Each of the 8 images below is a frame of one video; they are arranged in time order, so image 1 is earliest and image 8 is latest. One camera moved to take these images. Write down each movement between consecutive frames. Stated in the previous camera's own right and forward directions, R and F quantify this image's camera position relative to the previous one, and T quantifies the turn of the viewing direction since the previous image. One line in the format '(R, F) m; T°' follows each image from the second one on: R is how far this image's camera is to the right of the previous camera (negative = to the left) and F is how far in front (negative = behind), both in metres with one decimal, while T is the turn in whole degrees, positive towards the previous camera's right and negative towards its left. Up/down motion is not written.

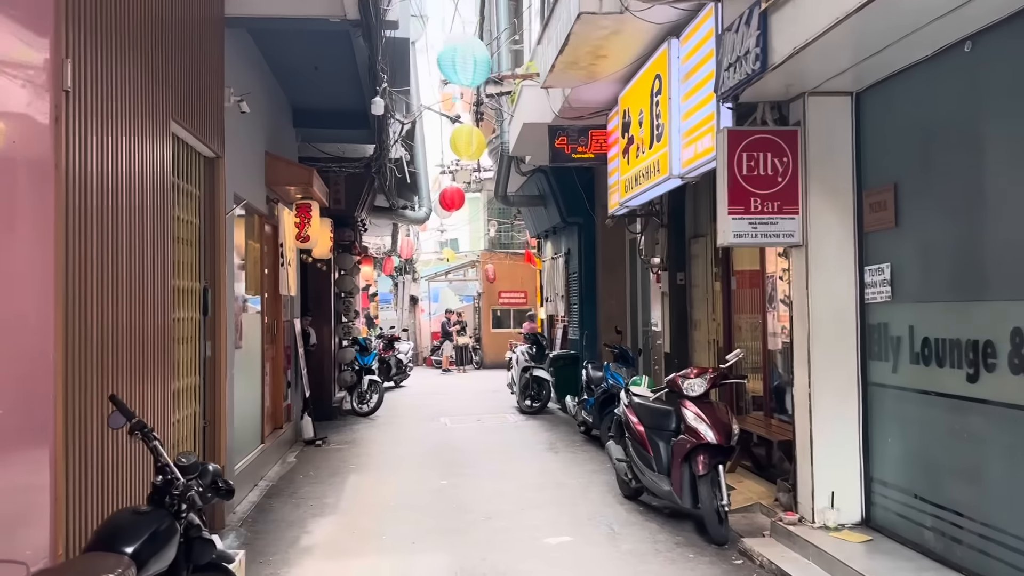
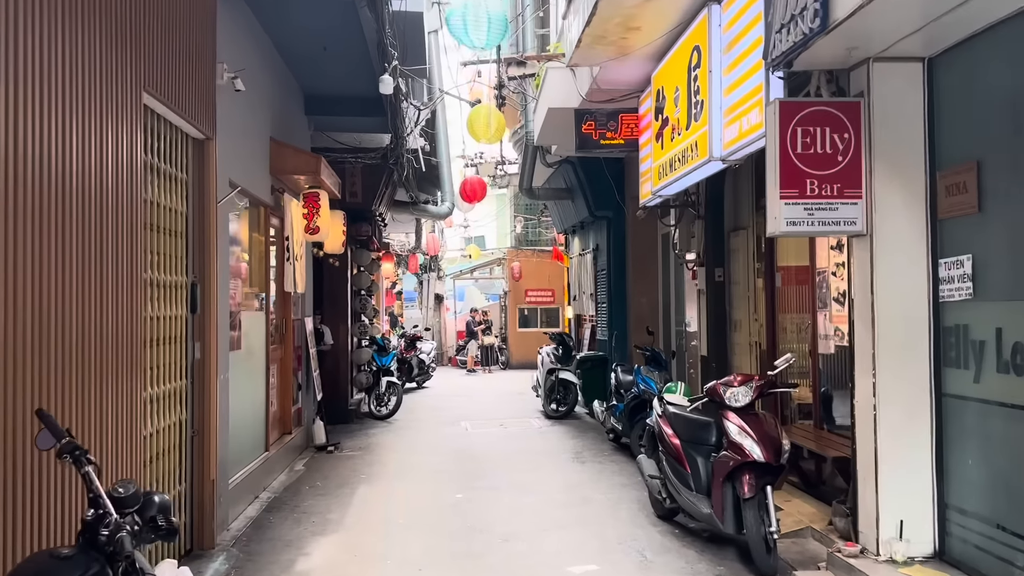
(0.0, +0.5) m; -2°
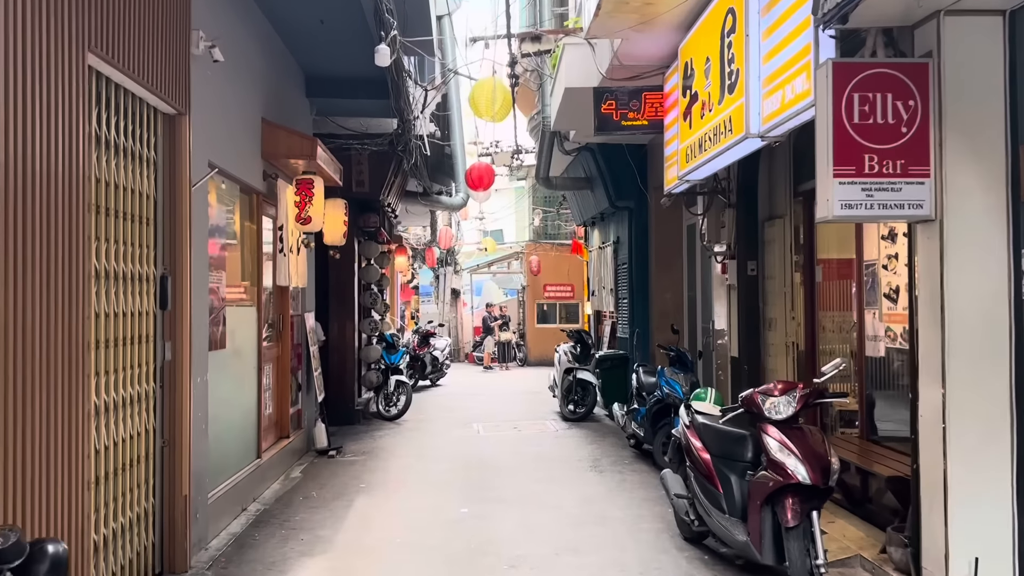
(+0.1, +0.5) m; -1°
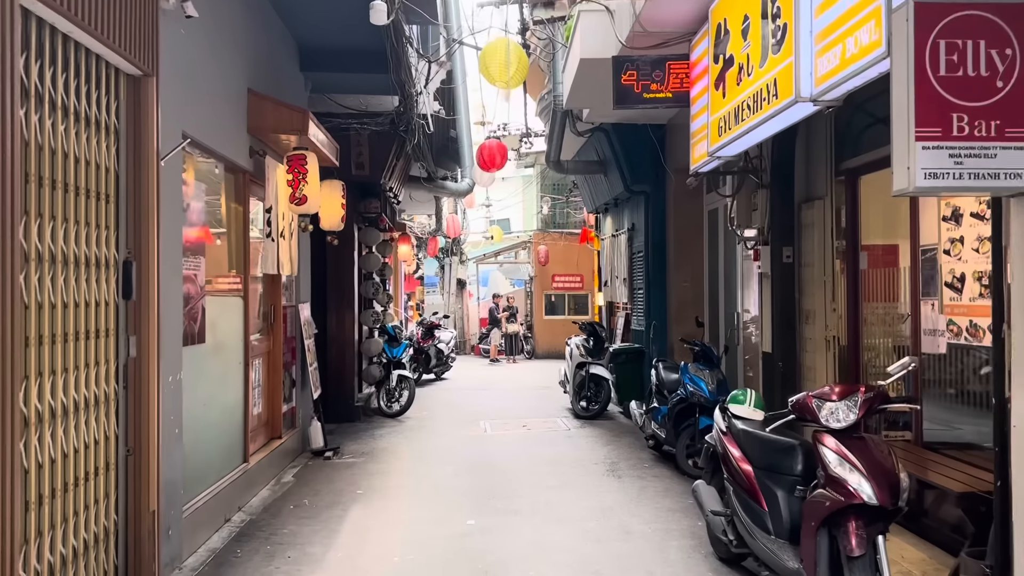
(0.0, +0.5) m; 0°
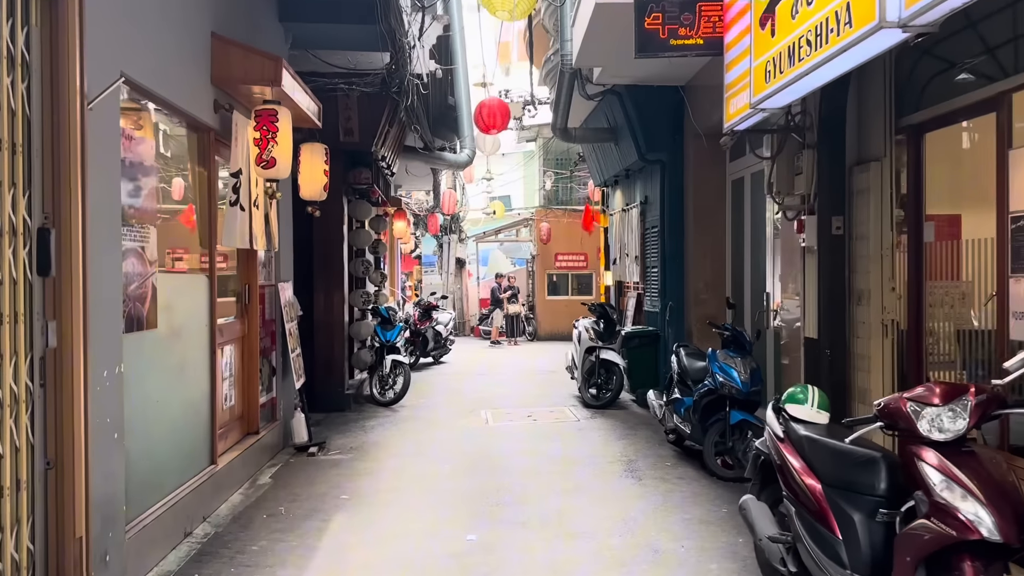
(0.0, +0.7) m; 0°
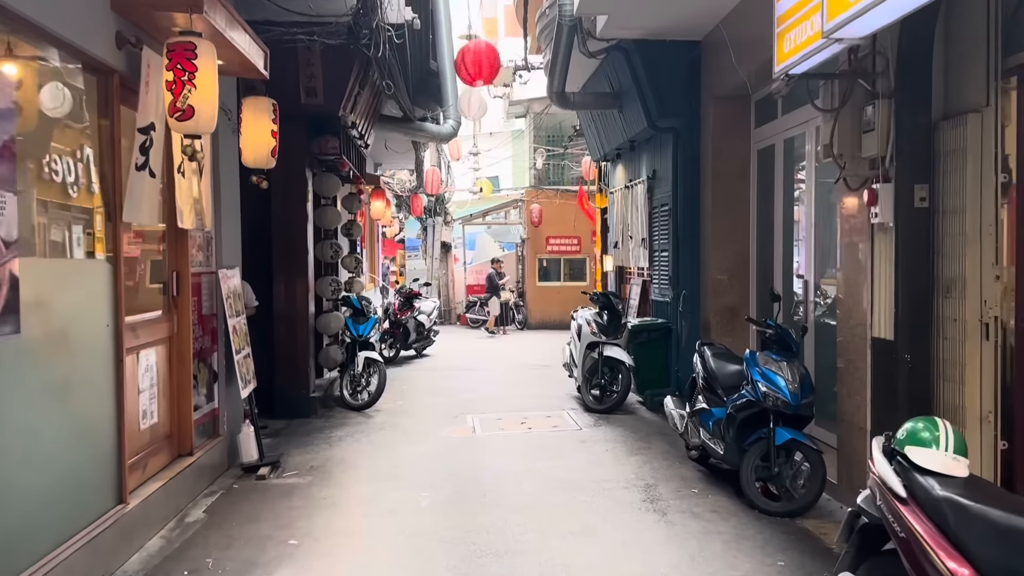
(0.0, +1.0) m; +1°
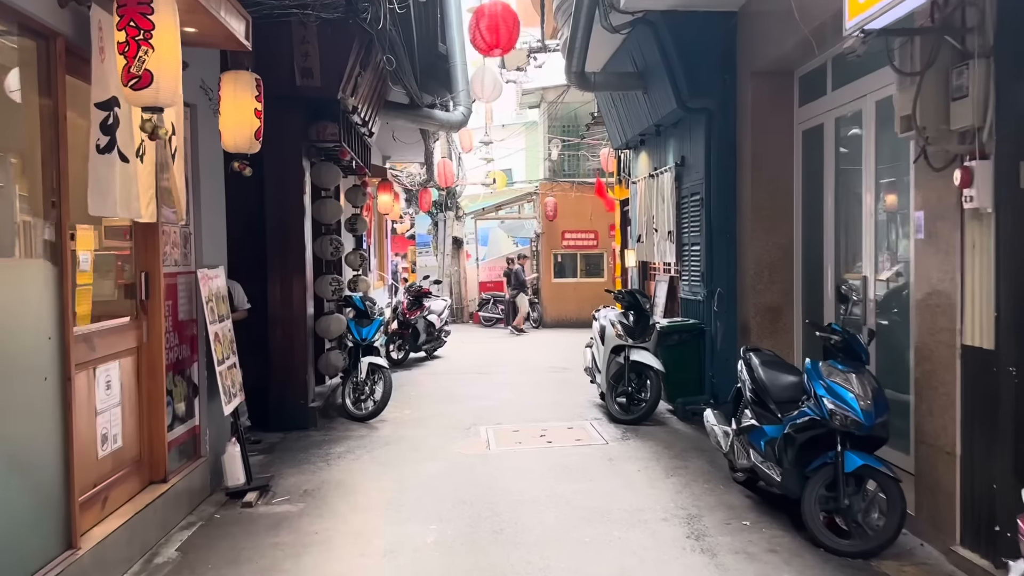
(0.0, +0.6) m; -1°
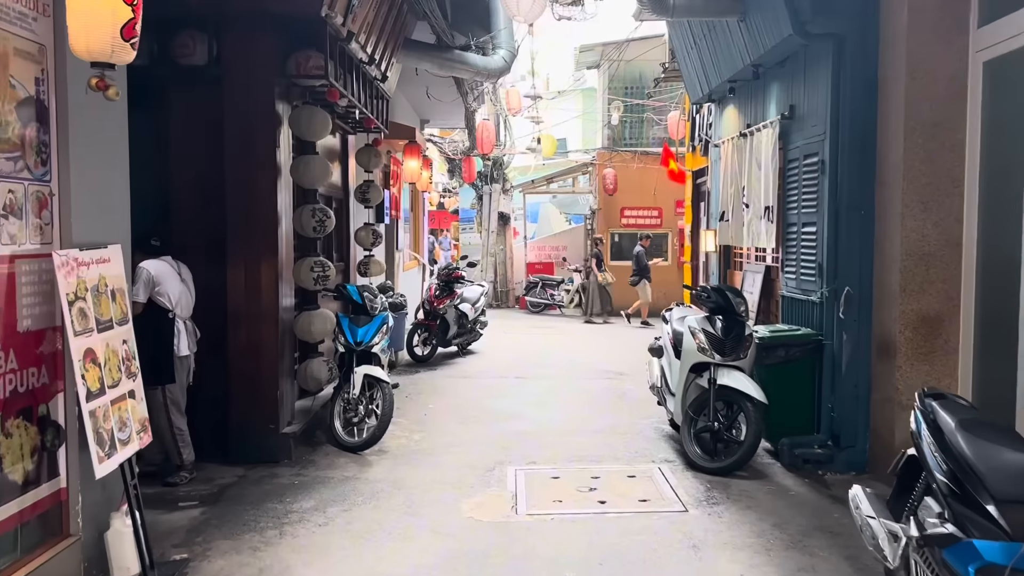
(+0.1, +1.5) m; -4°
